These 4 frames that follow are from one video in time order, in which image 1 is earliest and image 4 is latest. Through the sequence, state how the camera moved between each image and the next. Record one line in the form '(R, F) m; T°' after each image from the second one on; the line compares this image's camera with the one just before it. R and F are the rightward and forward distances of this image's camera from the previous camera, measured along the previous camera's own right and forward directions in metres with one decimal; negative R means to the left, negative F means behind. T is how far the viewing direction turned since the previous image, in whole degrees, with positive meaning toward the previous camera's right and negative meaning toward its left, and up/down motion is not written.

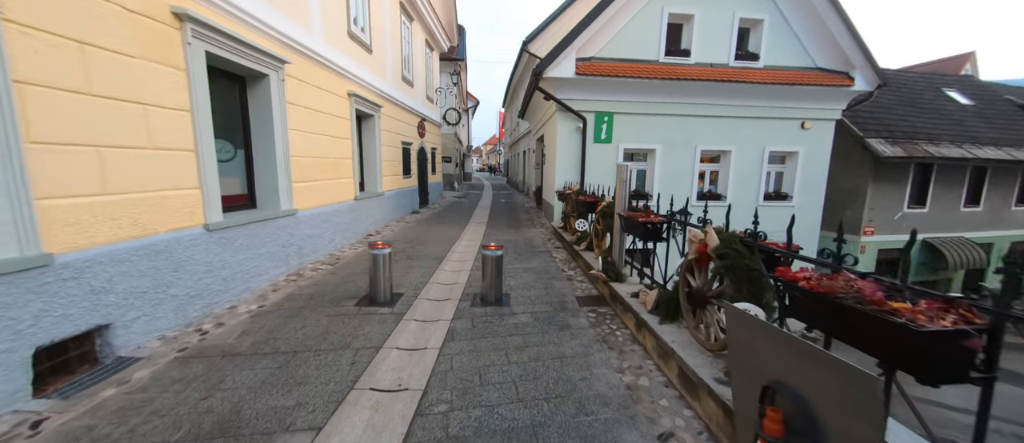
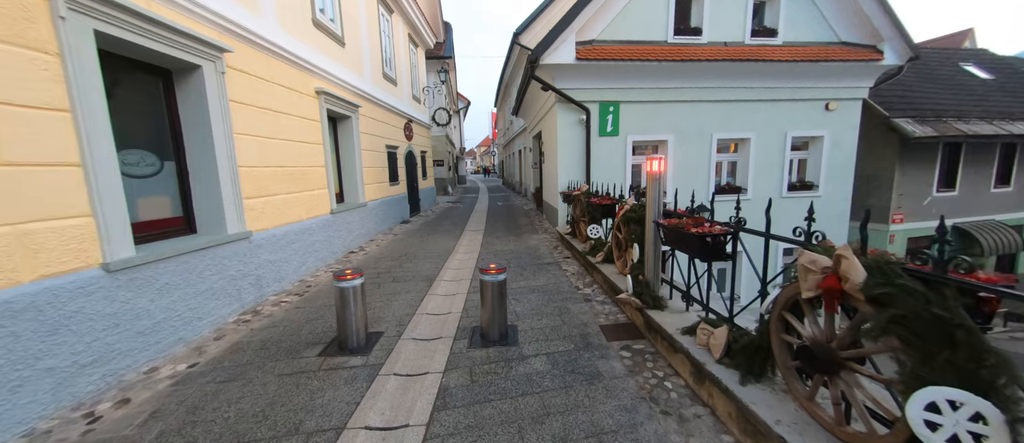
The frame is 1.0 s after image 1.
(-0.1, +0.8) m; +1°
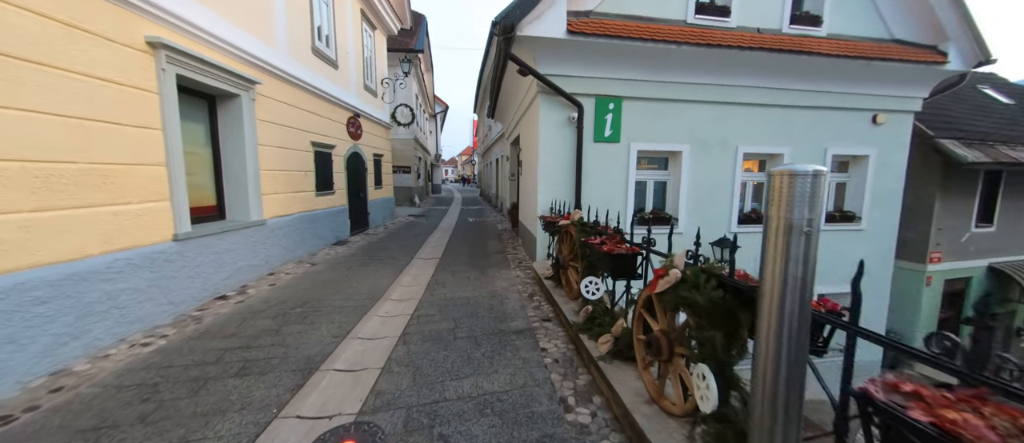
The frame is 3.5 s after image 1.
(+0.3, +2.0) m; +3°
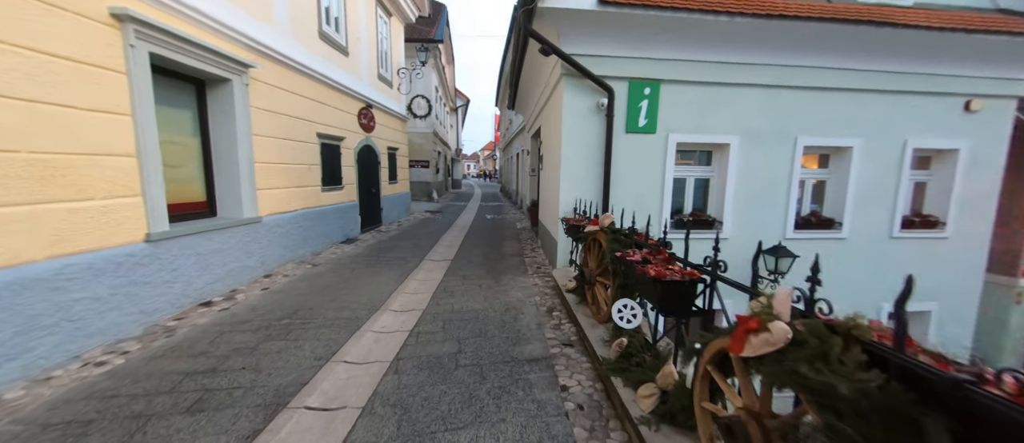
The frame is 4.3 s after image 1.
(0.0, +0.6) m; -4°
